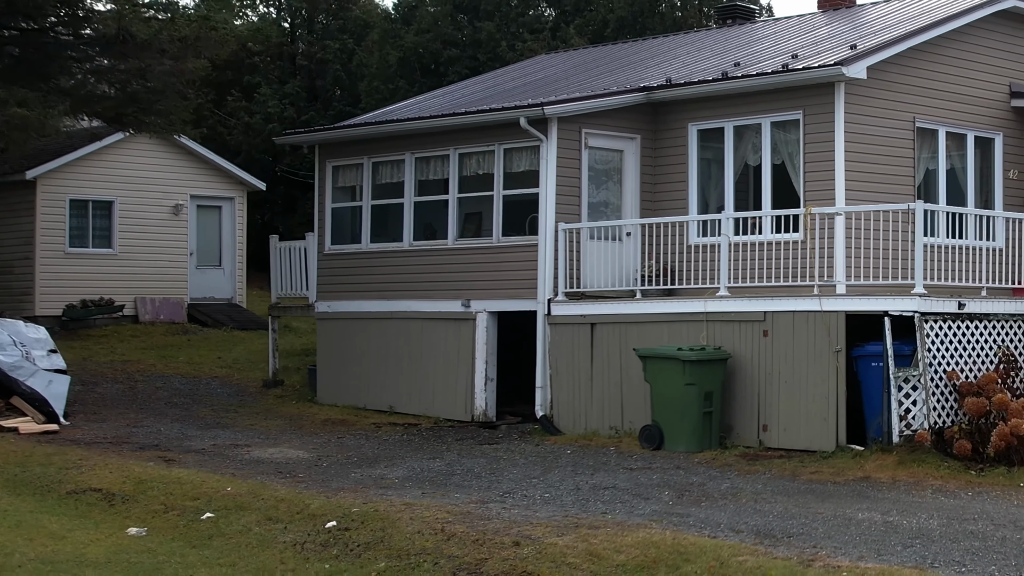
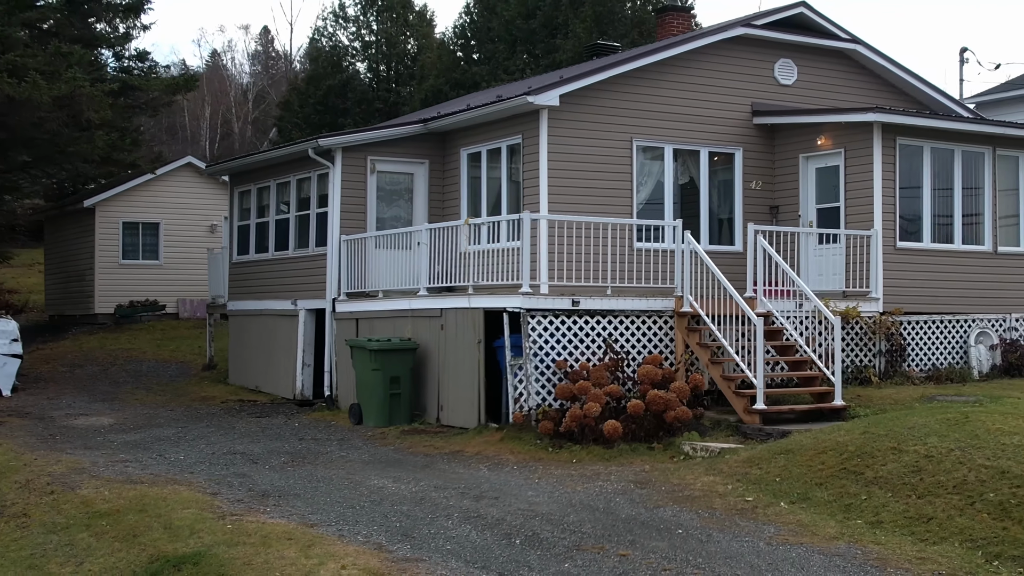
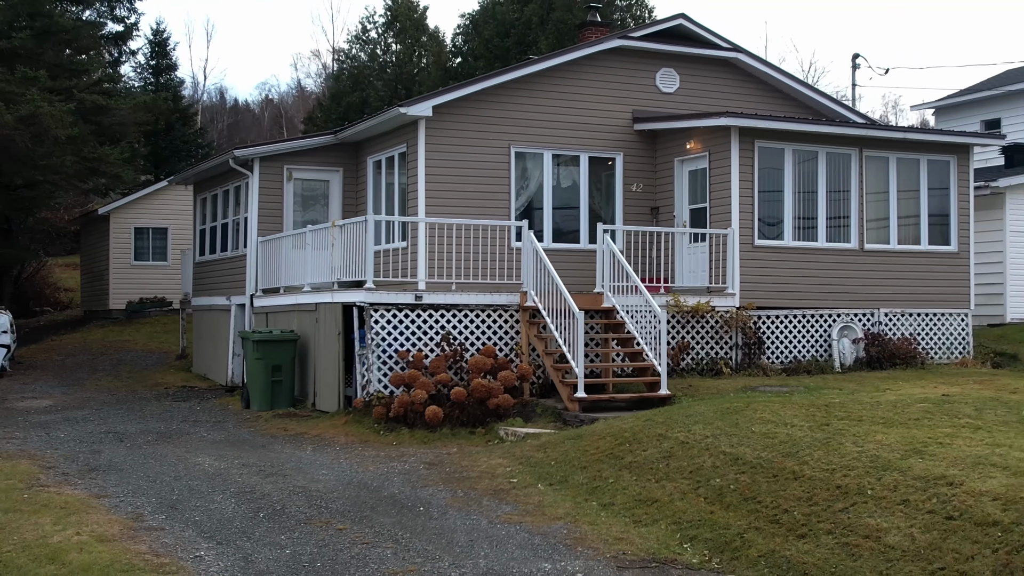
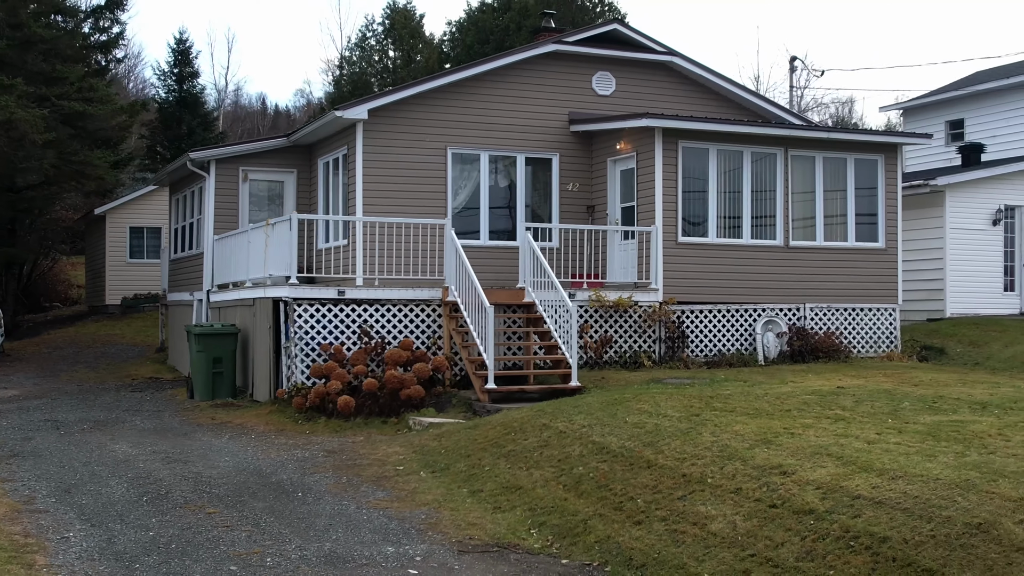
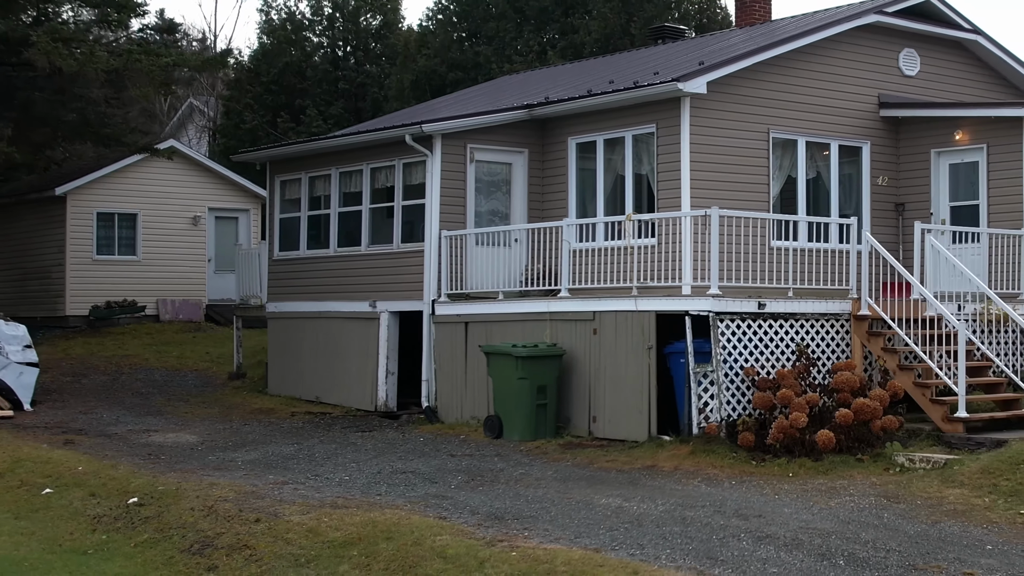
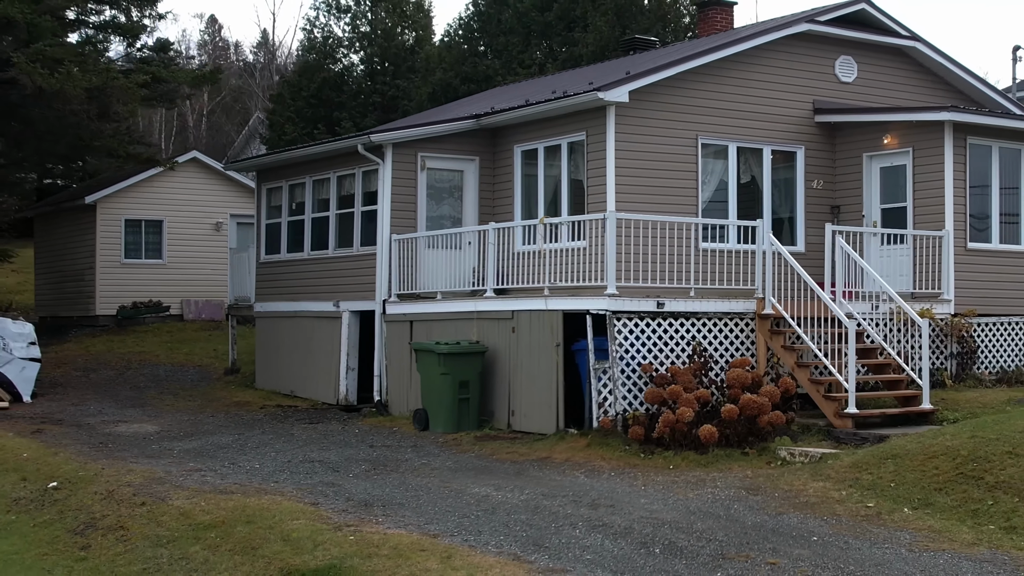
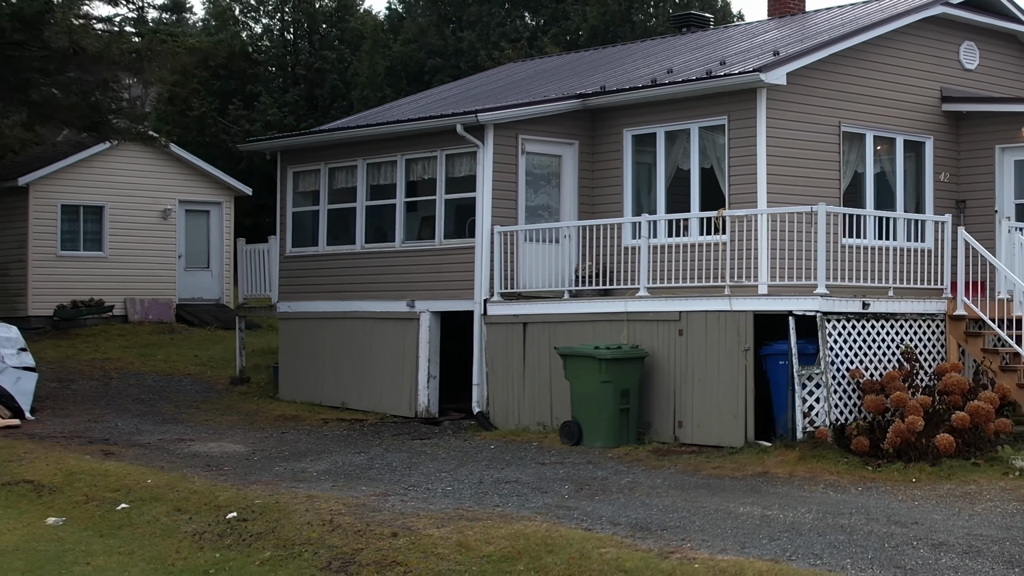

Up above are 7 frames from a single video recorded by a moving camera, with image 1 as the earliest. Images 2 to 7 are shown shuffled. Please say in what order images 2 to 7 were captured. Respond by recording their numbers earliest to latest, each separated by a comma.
7, 5, 6, 2, 3, 4
